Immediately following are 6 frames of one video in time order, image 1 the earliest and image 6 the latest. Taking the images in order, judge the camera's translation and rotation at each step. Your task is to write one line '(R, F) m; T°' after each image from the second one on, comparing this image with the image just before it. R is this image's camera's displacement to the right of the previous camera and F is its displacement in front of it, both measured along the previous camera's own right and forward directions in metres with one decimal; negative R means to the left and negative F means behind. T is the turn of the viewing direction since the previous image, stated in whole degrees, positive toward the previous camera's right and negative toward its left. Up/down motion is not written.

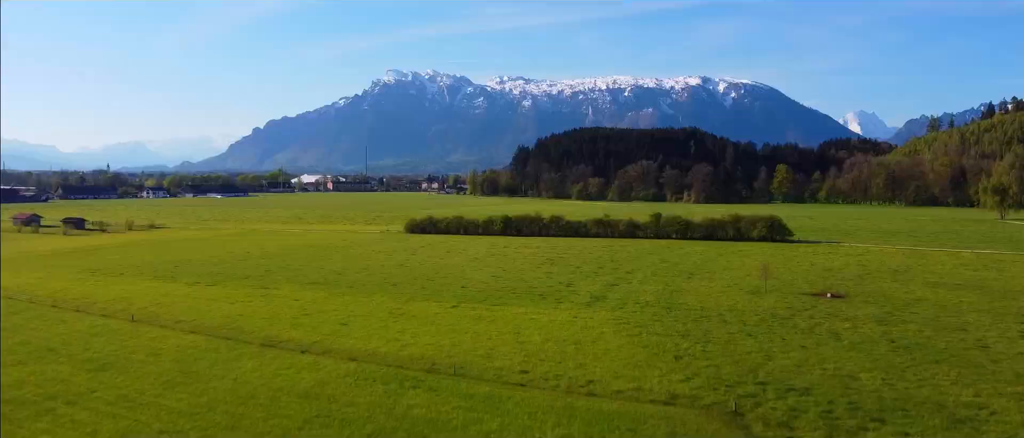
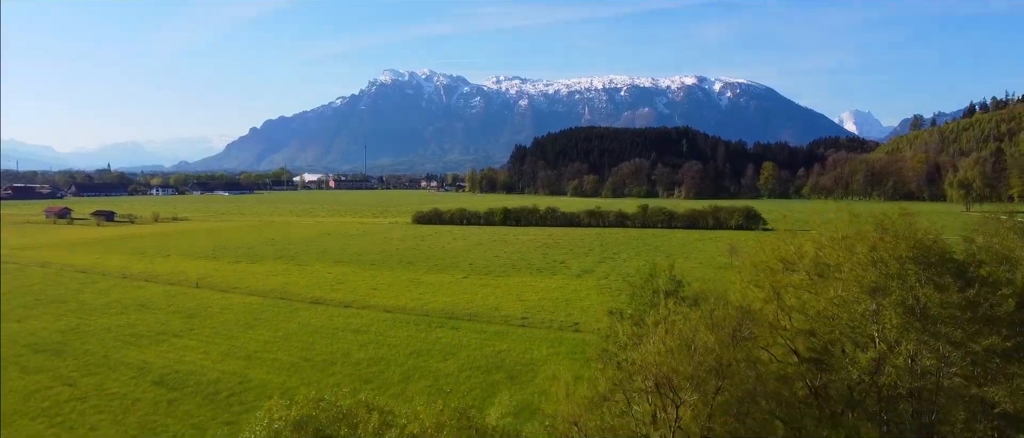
(-0.3, -5.9) m; 0°
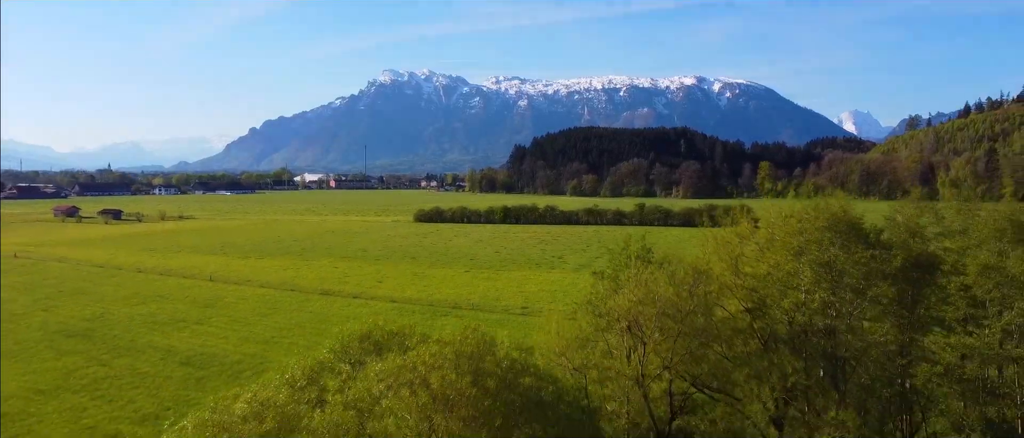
(-0.1, -1.6) m; 0°
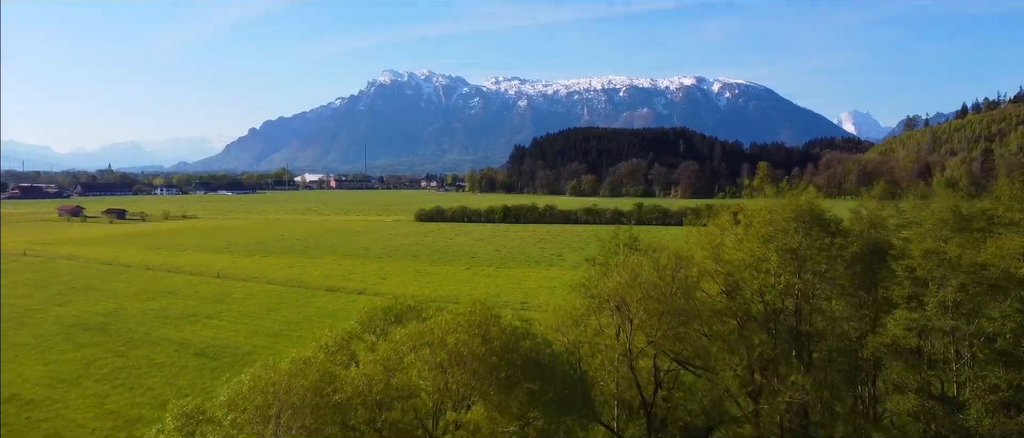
(0.0, -0.9) m; 0°
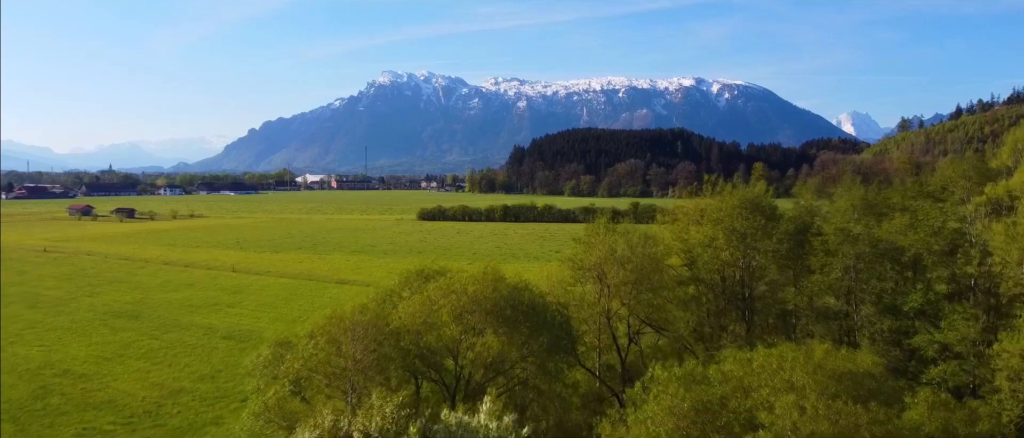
(0.0, -2.1) m; 0°
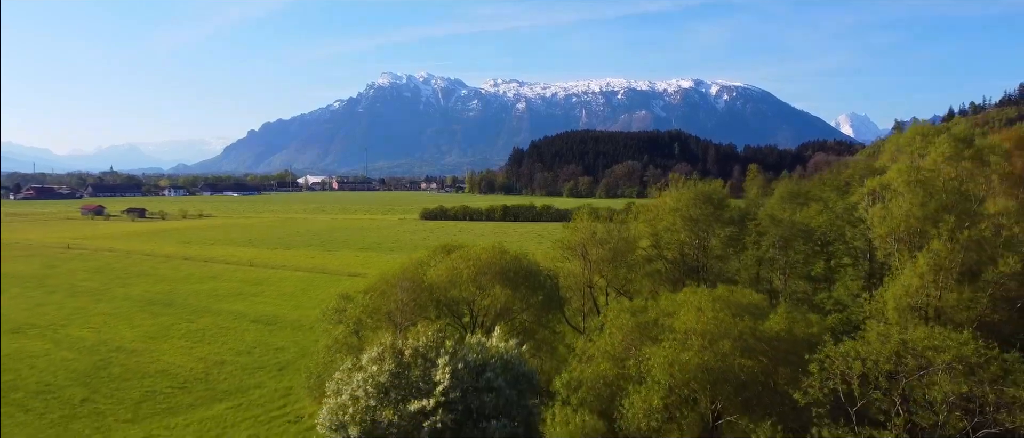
(-0.1, -2.7) m; 0°
